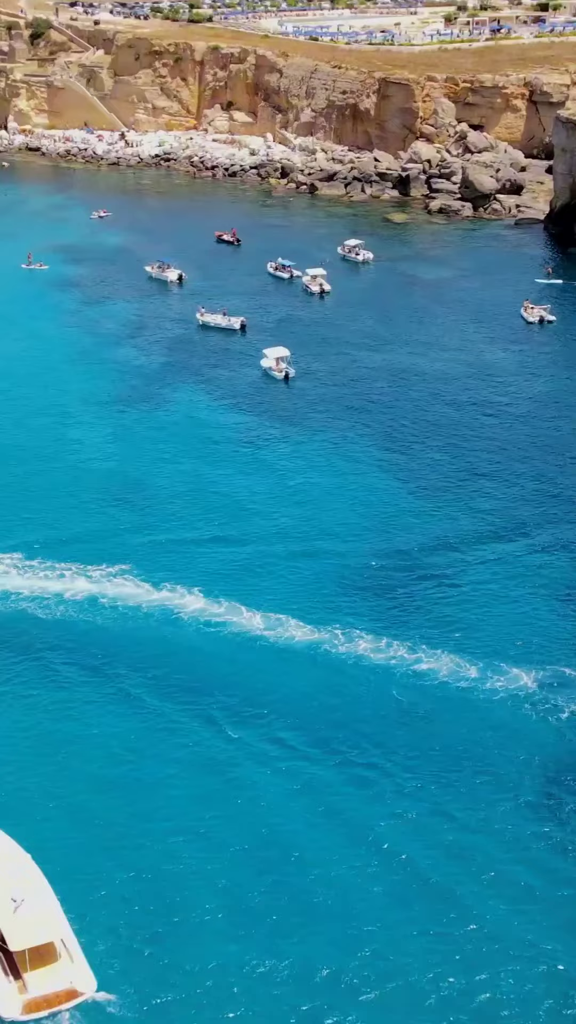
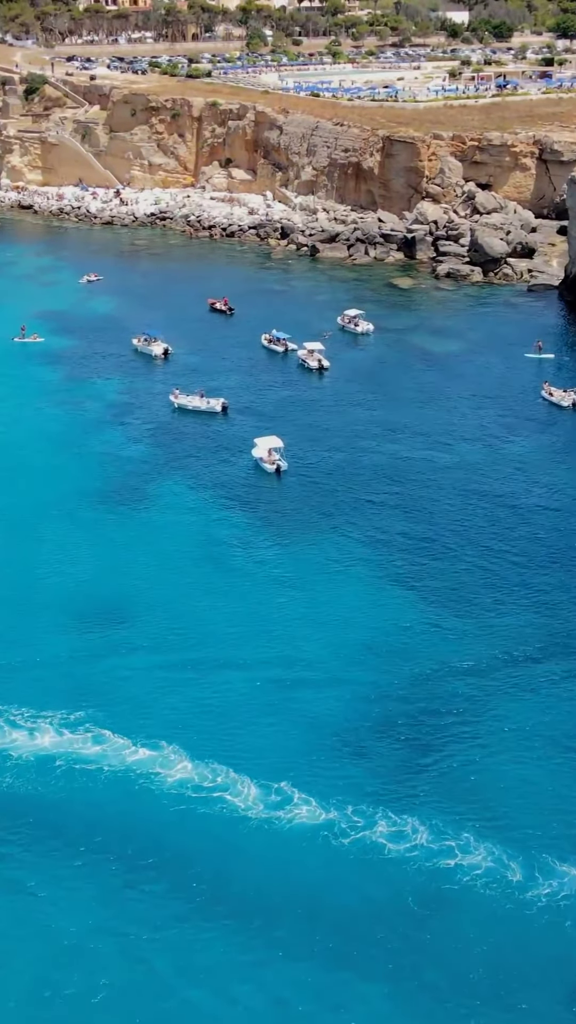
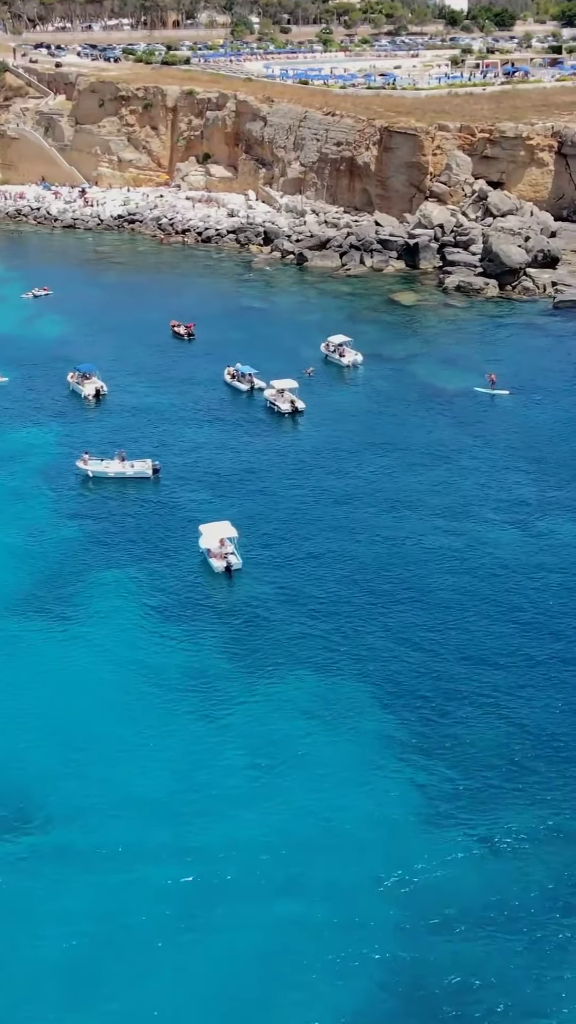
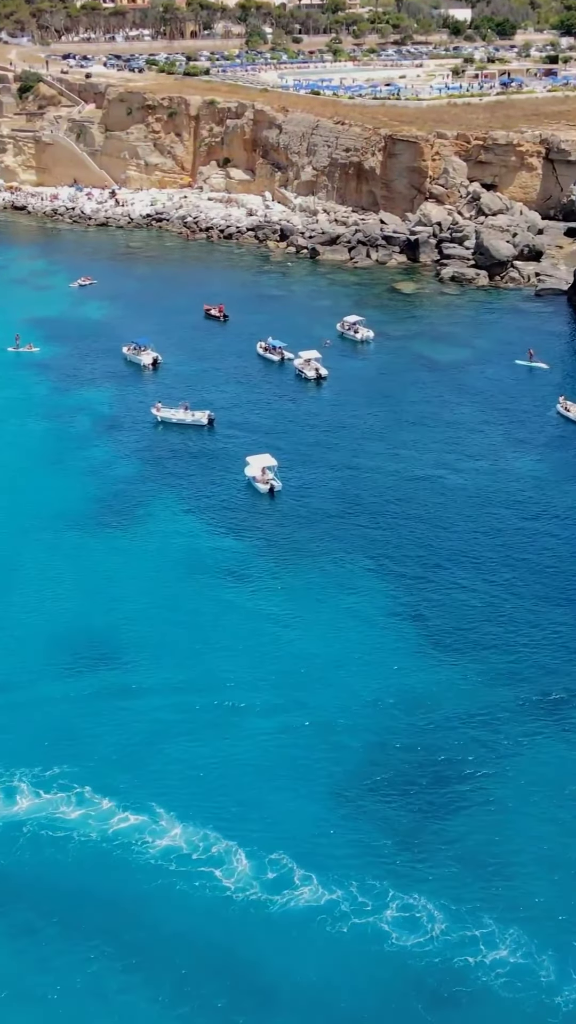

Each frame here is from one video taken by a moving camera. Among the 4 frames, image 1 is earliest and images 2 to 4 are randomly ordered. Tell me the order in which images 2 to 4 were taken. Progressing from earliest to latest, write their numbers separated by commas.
2, 4, 3
